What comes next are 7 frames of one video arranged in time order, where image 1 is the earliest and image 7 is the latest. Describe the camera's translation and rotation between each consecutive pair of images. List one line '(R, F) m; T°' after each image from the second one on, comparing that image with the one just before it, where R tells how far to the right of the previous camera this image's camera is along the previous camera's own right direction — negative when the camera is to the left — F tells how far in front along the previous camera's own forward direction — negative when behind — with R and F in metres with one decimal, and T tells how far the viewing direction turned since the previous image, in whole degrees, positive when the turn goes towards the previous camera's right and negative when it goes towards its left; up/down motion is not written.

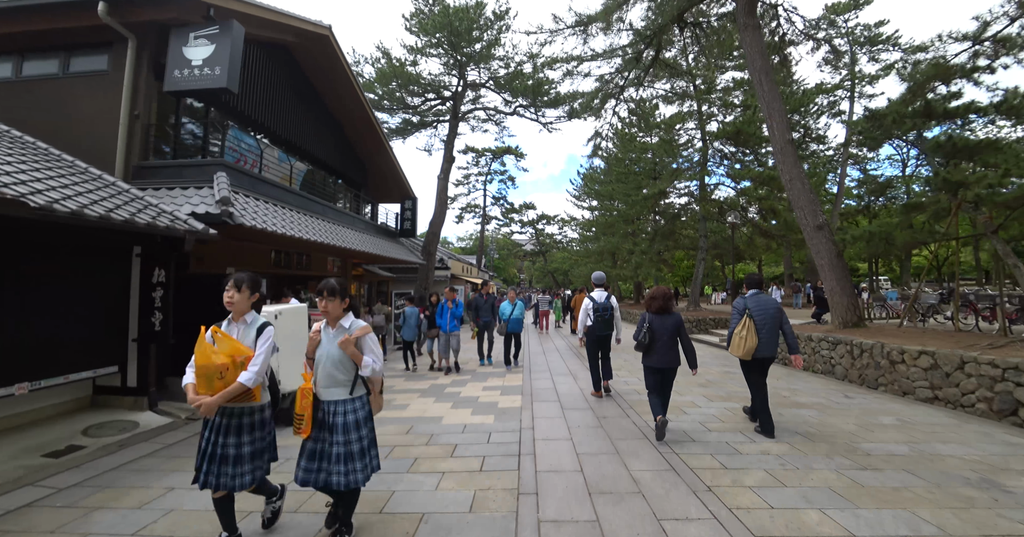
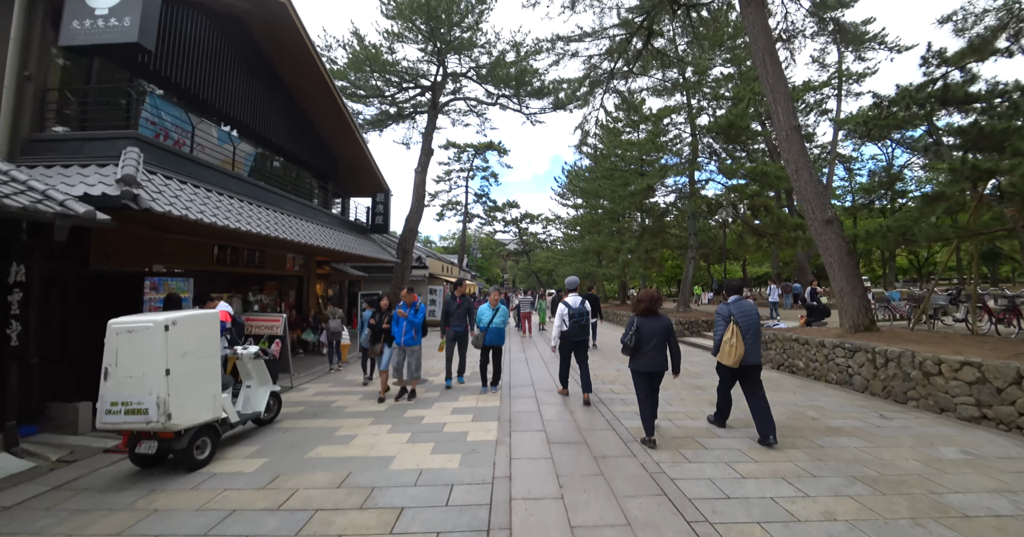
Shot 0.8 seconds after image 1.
(+0.1, +1.0) m; +2°
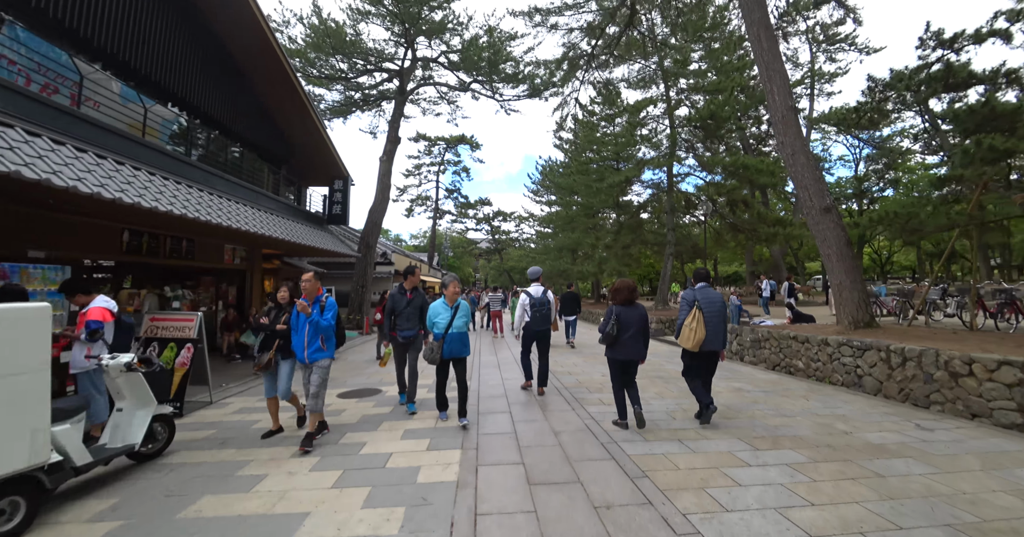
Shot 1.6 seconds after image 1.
(0.0, +1.0) m; +4°
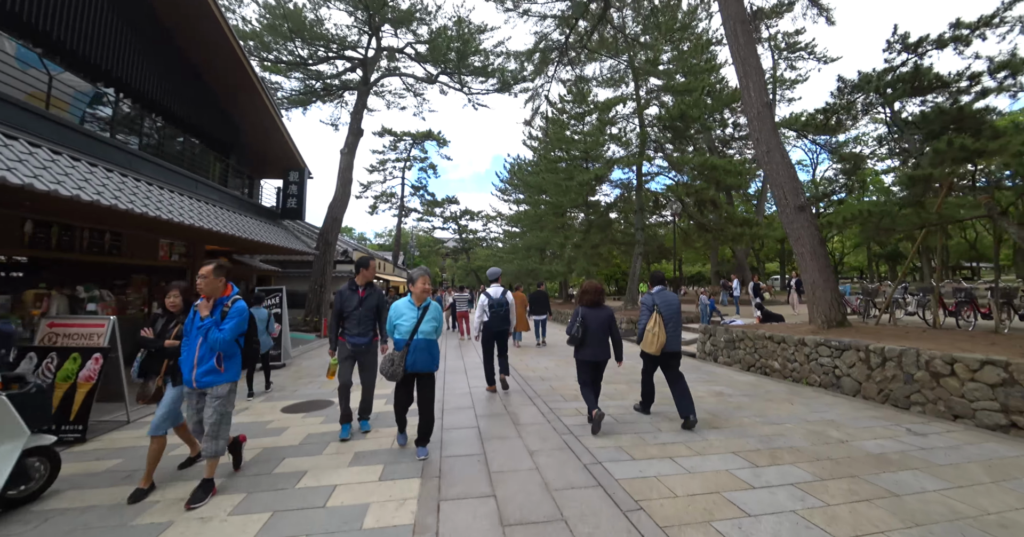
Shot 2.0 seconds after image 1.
(0.0, +0.5) m; +4°
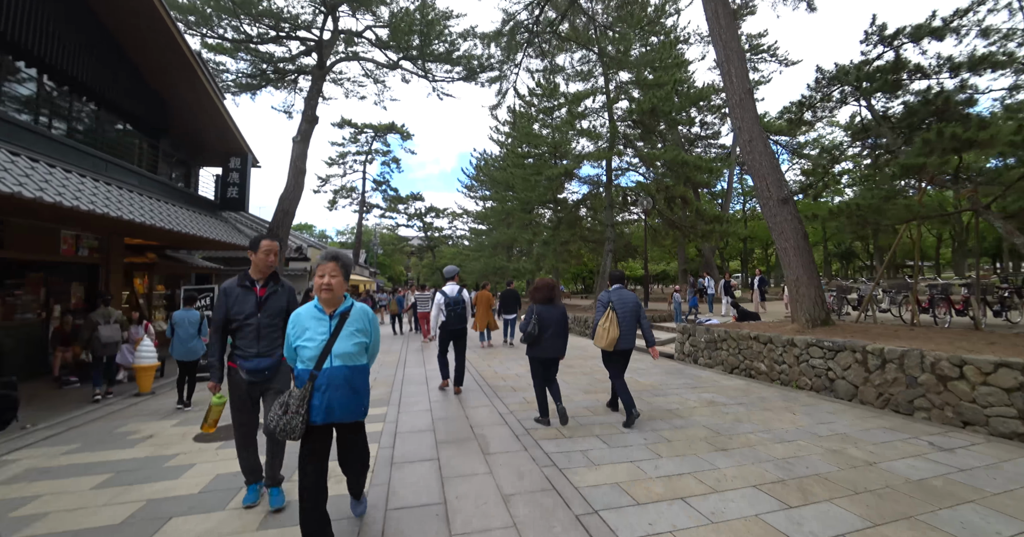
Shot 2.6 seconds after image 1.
(0.0, +0.7) m; +4°
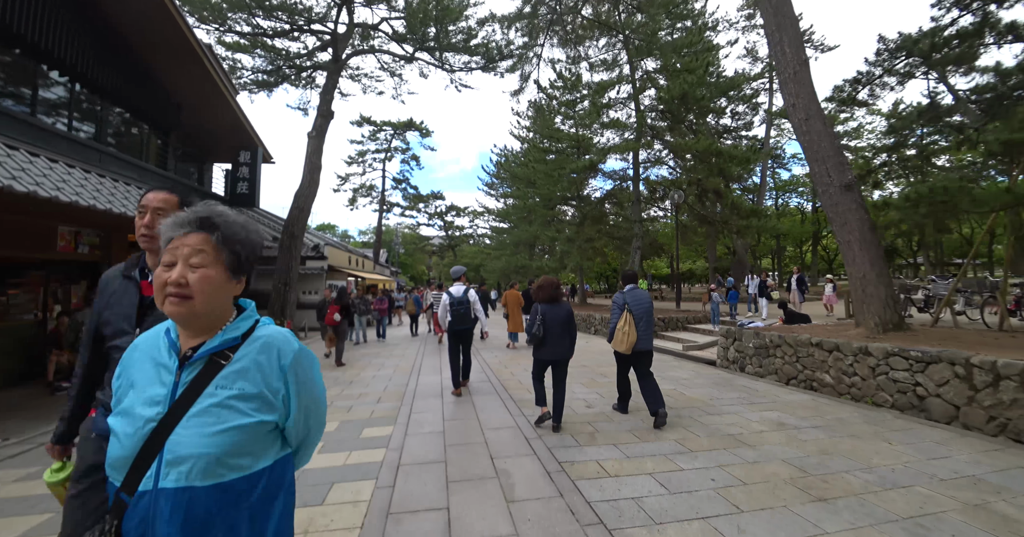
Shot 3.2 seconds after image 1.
(-0.1, +0.7) m; -3°
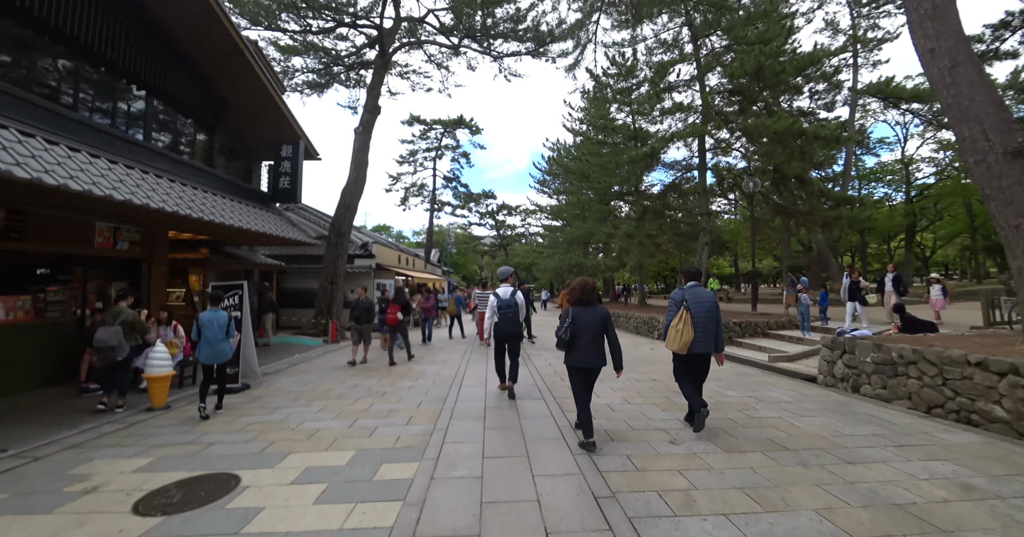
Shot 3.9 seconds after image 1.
(-0.1, +1.0) m; -7°
